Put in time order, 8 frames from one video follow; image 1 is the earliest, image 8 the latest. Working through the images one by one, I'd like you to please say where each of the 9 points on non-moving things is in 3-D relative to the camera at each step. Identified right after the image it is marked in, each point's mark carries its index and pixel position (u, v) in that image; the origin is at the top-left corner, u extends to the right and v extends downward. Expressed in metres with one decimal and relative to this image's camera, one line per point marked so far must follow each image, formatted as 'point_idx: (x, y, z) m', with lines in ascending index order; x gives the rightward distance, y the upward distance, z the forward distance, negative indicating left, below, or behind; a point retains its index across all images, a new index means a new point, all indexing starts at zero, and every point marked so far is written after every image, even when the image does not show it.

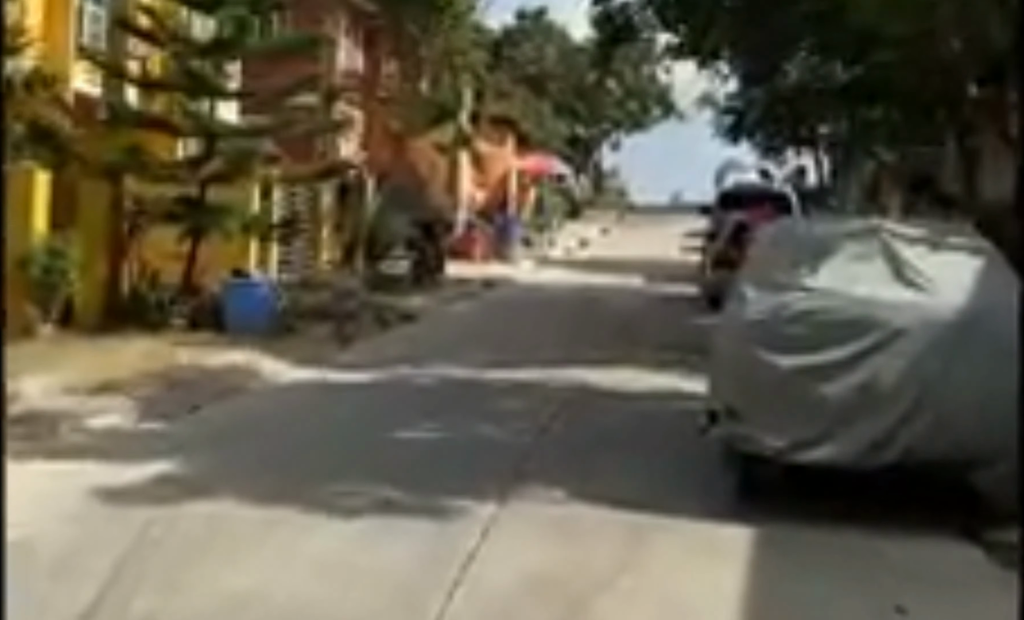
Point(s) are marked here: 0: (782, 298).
0: (+2.4, +0.1, +11.8) m
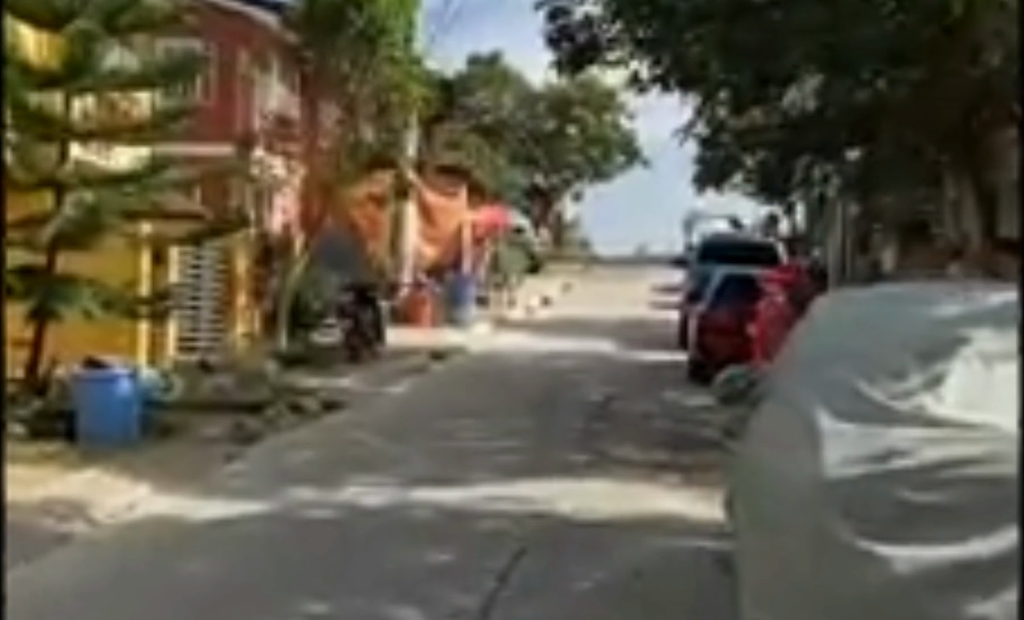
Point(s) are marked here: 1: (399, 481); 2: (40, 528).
0: (+1.9, -0.6, +6.7) m
1: (-1.4, -2.1, +16.1) m
2: (-4.8, -2.2, +13.5) m
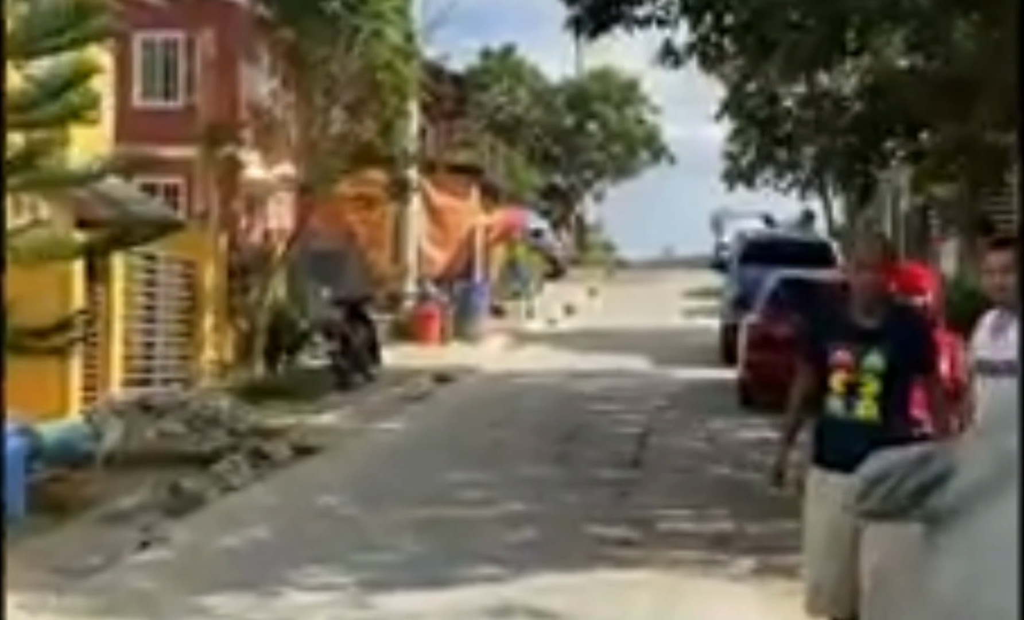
0: (+1.8, -0.8, +2.1) m
1: (-1.3, -2.4, +11.6) m
2: (-4.8, -2.6, +9.1) m
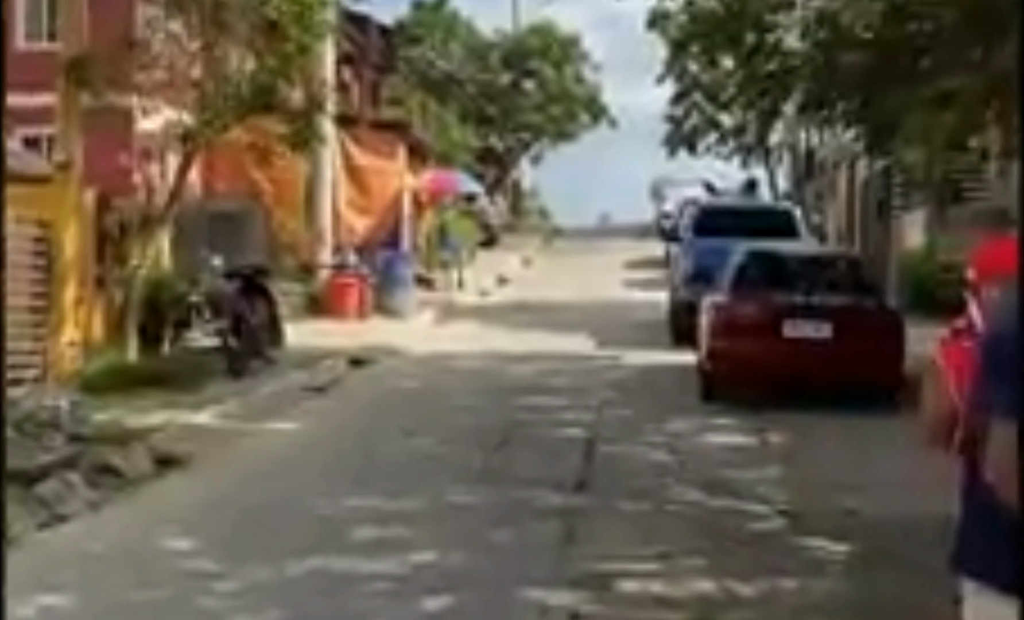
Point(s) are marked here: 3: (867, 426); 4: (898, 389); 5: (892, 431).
0: (+1.7, -1.0, -1.6) m
1: (-1.9, -2.3, +7.8) m
2: (-5.2, -2.5, +5.1) m
3: (+4.9, -1.6, +18.3) m
4: (+5.7, -1.2, +19.4) m
5: (+5.1, -1.6, +17.9) m
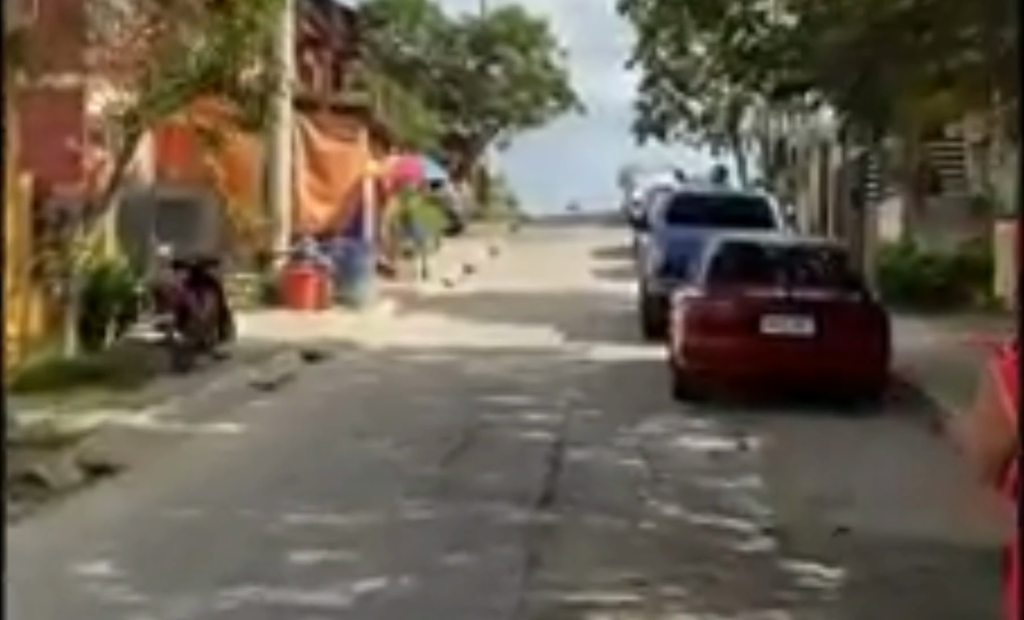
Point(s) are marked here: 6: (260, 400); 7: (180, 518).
0: (+1.7, -1.1, -2.7) m
1: (-2.1, -2.3, +6.6) m
2: (-5.4, -2.5, +3.8) m
3: (+4.4, -1.5, +17.2) m
4: (+5.2, -1.1, +18.4) m
5: (+4.6, -1.6, +16.8) m
6: (-3.7, -1.3, +19.3) m
7: (-3.1, -1.9, +12.4) m
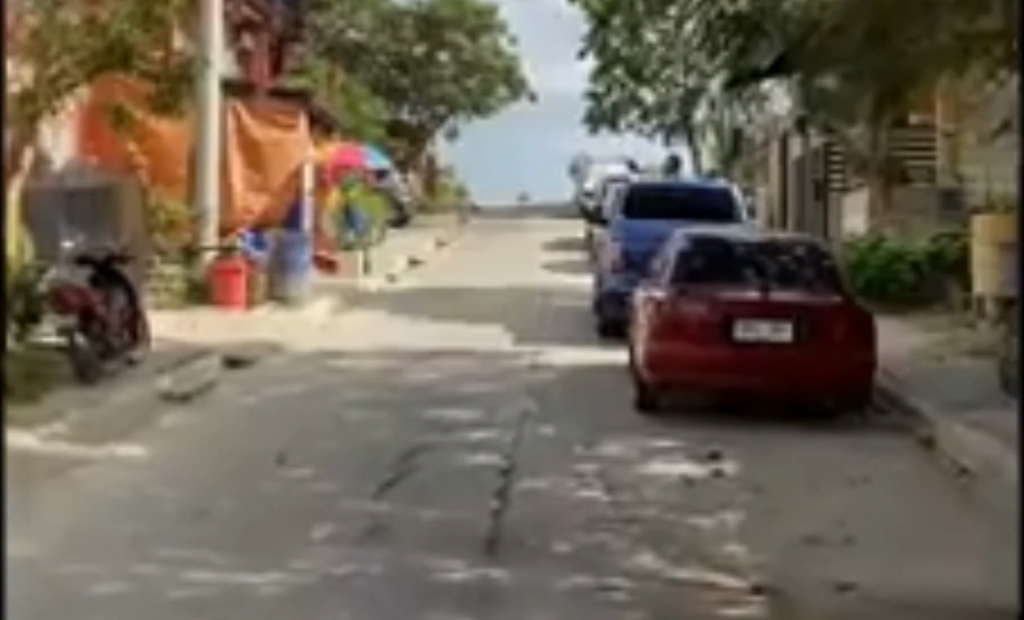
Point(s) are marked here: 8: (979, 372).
0: (+1.8, -1.3, -4.7) m
1: (-2.4, -2.4, +4.5) m
2: (-5.5, -2.7, +1.6) m
3: (+3.7, -1.6, +15.3) m
4: (+4.5, -1.1, +16.6) m
5: (+4.0, -1.6, +15.0) m
6: (-4.4, -1.4, +17.2) m
7: (-3.6, -2.0, +10.2) m
8: (+6.9, -0.9, +19.7) m
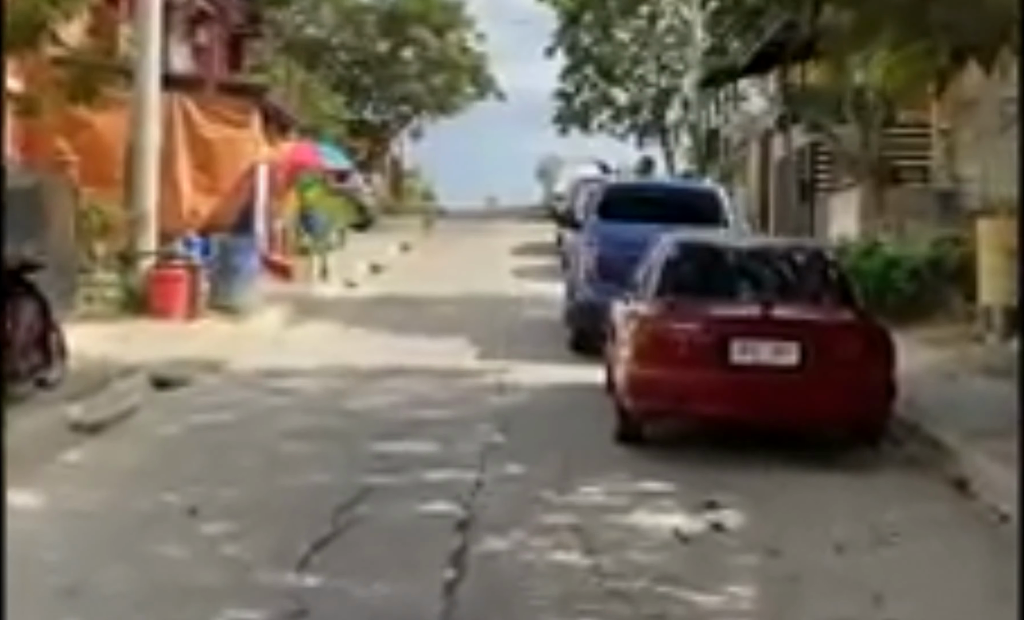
0: (+1.8, -1.4, -6.9) m
1: (-2.5, -2.6, +2.1) m
2: (-5.6, -2.8, -0.9) m
3: (+3.4, -1.8, +13.1) m
4: (+4.0, -1.3, +14.4) m
5: (+3.6, -1.8, +12.8) m
6: (-4.8, -1.5, +14.8) m
7: (-3.8, -2.2, +7.8) m
8: (+6.4, -1.1, +17.5) m
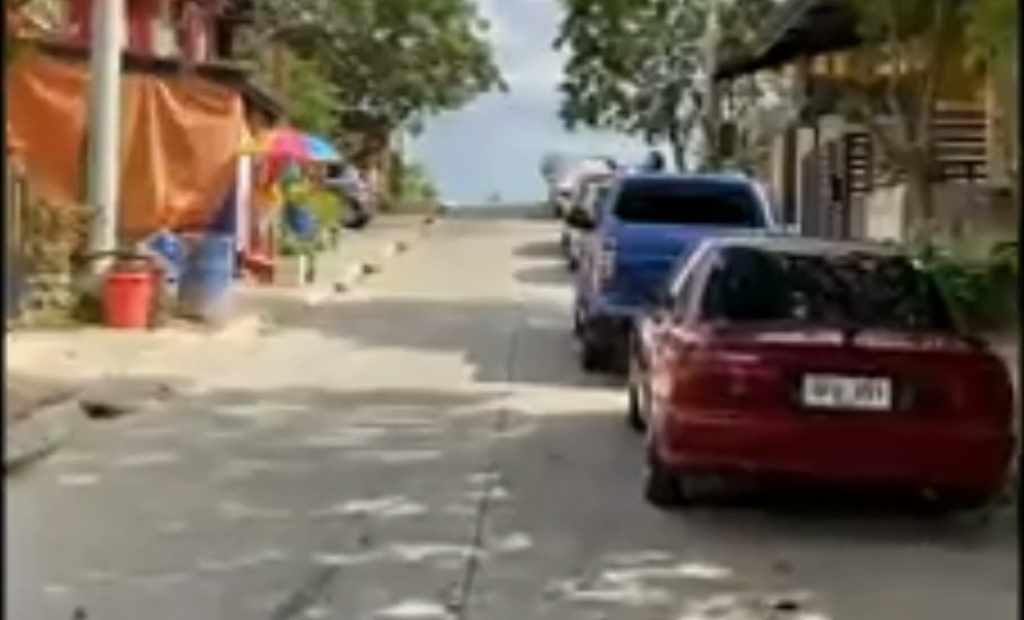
0: (+1.8, -1.7, -10.0) m
1: (-2.5, -2.8, -1.0) m
2: (-5.6, -3.0, -3.9) m
3: (+3.4, -2.0, +10.0) m
4: (+4.1, -1.6, +11.3) m
5: (+3.7, -2.0, +9.7) m
6: (-4.8, -1.7, +11.7) m
7: (-3.8, -2.4, +4.7) m
8: (+6.5, -1.4, +14.4) m
